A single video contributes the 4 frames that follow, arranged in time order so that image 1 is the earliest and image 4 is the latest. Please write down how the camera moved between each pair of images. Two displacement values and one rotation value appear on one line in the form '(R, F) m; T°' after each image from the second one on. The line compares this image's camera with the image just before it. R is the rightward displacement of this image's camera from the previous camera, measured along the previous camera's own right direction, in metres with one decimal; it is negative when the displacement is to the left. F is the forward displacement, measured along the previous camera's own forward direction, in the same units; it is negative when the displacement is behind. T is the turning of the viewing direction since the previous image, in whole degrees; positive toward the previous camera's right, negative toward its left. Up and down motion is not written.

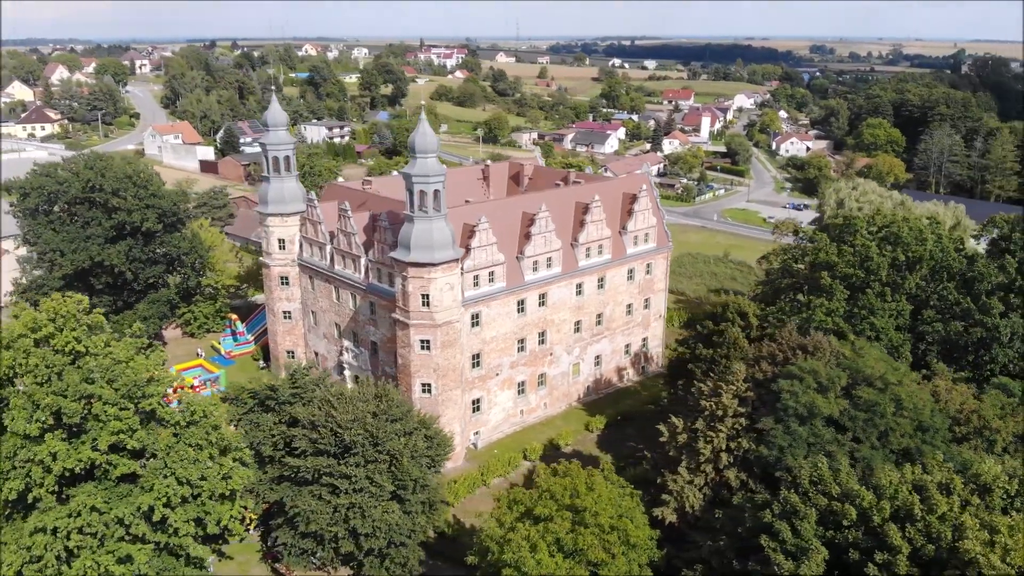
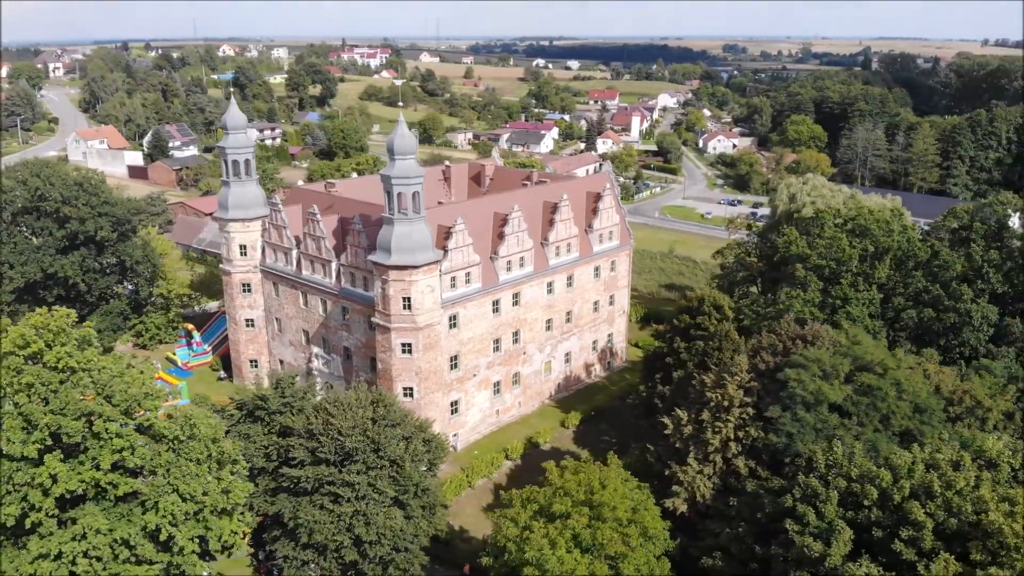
(-2.9, 0.0) m; +5°
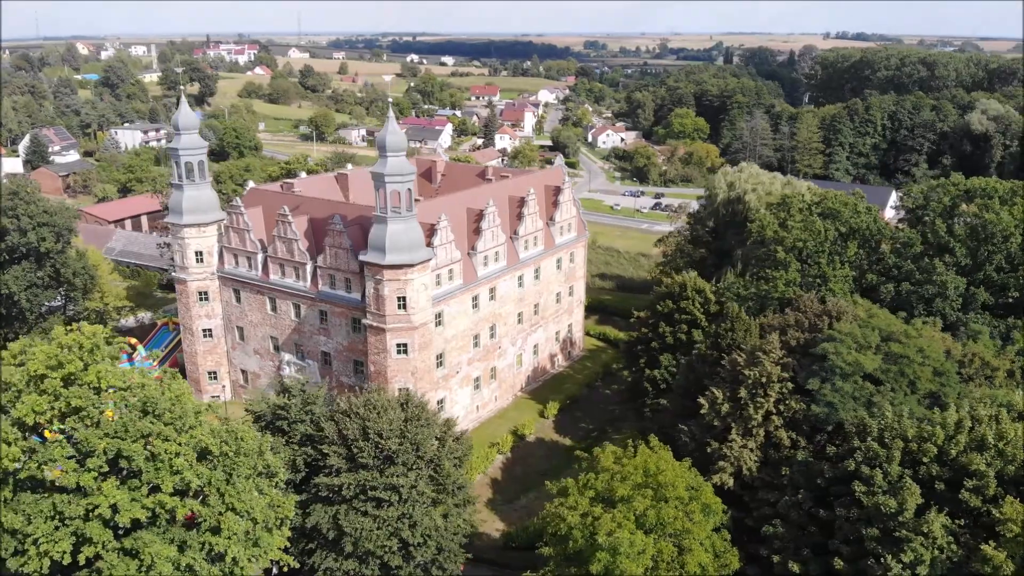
(-6.2, +0.3) m; +9°
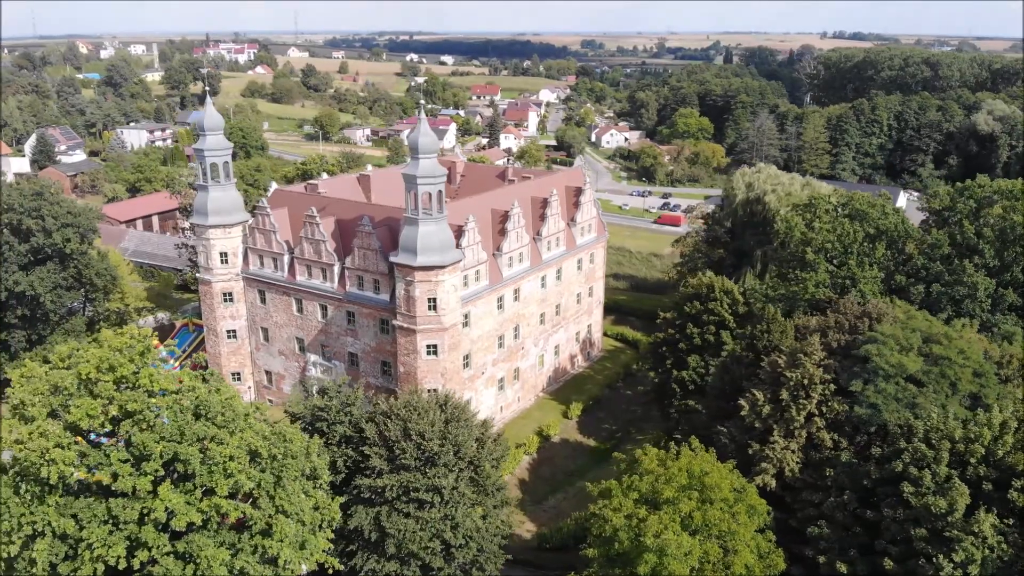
(-1.7, -0.1) m; 0°
